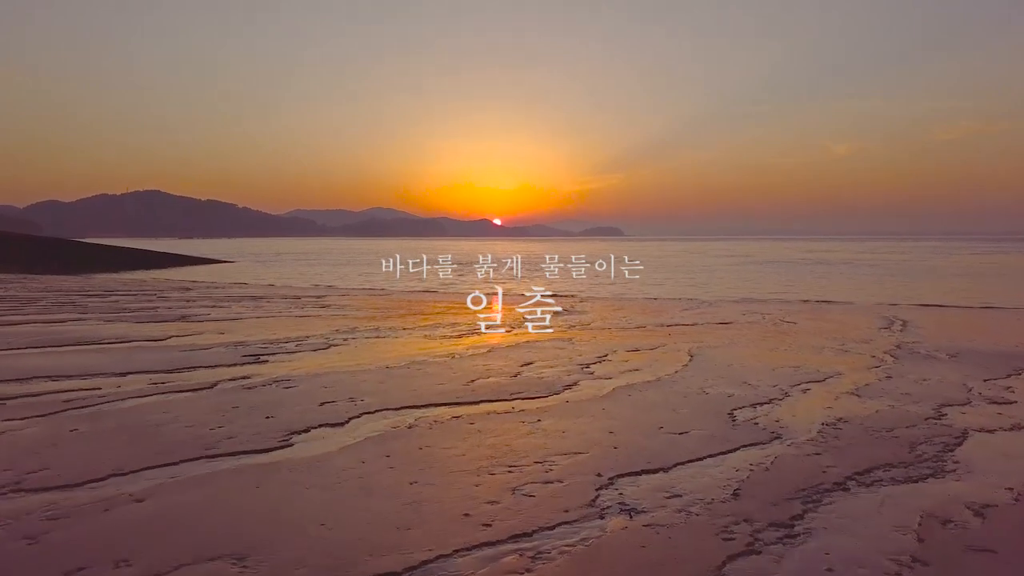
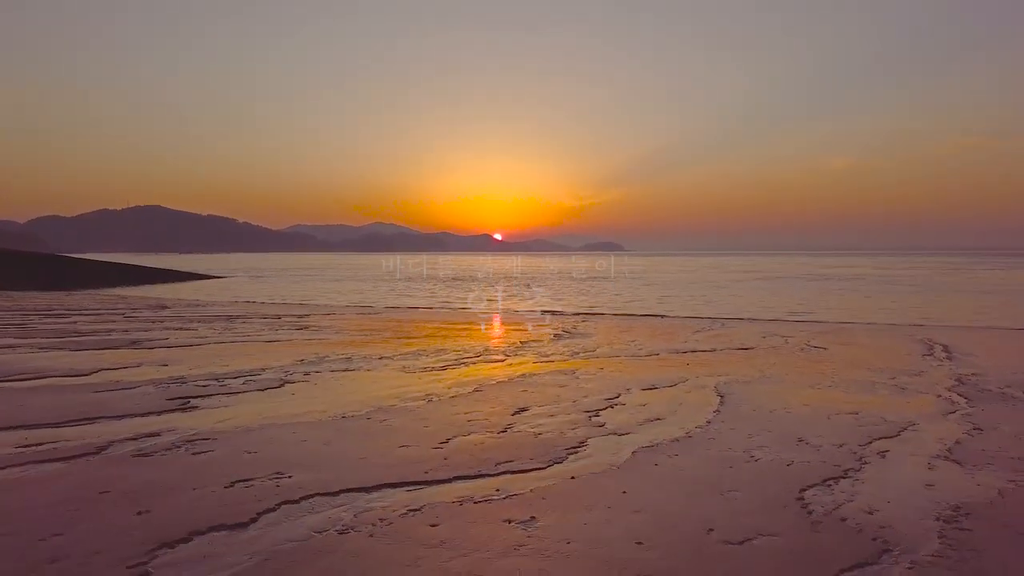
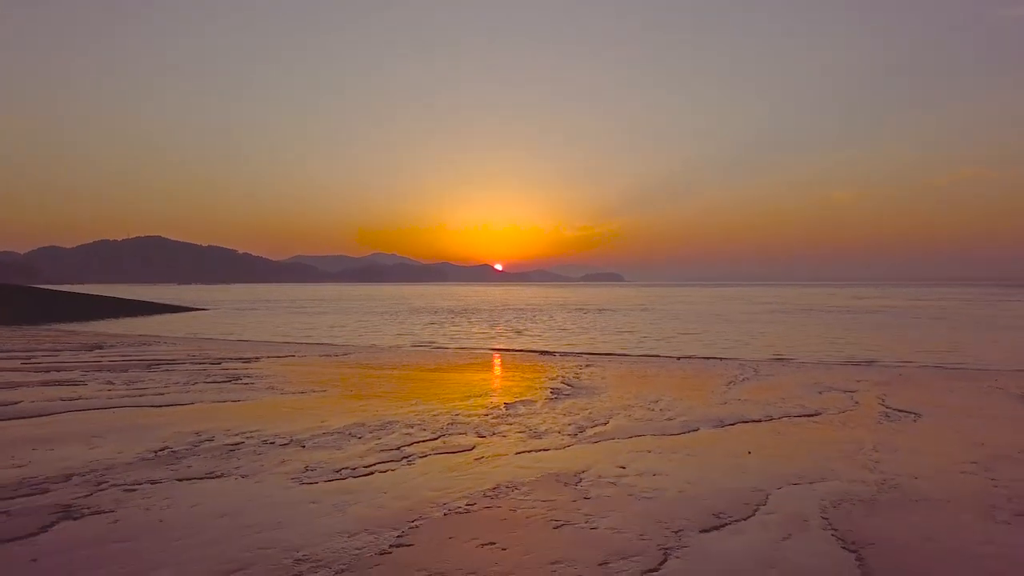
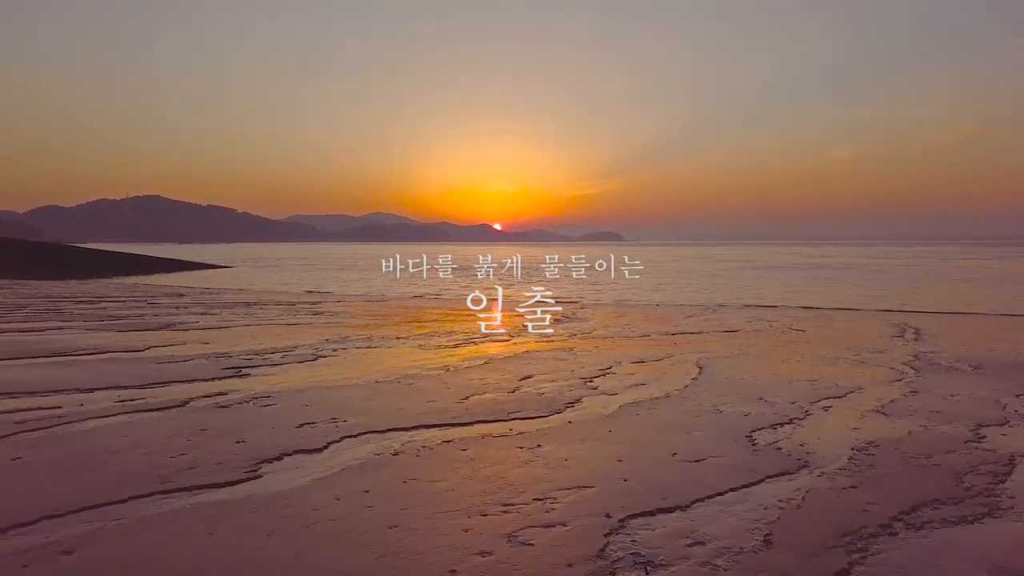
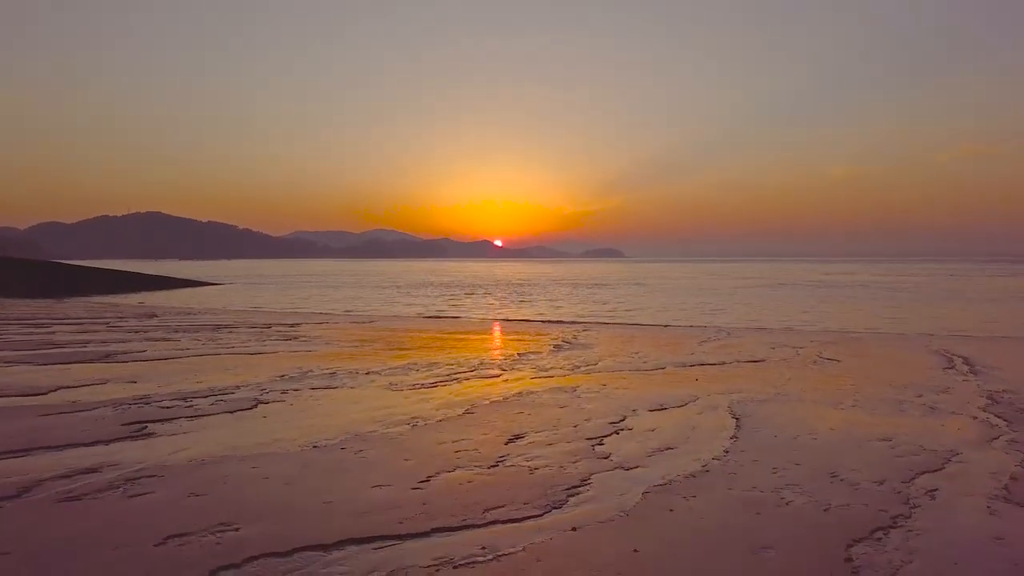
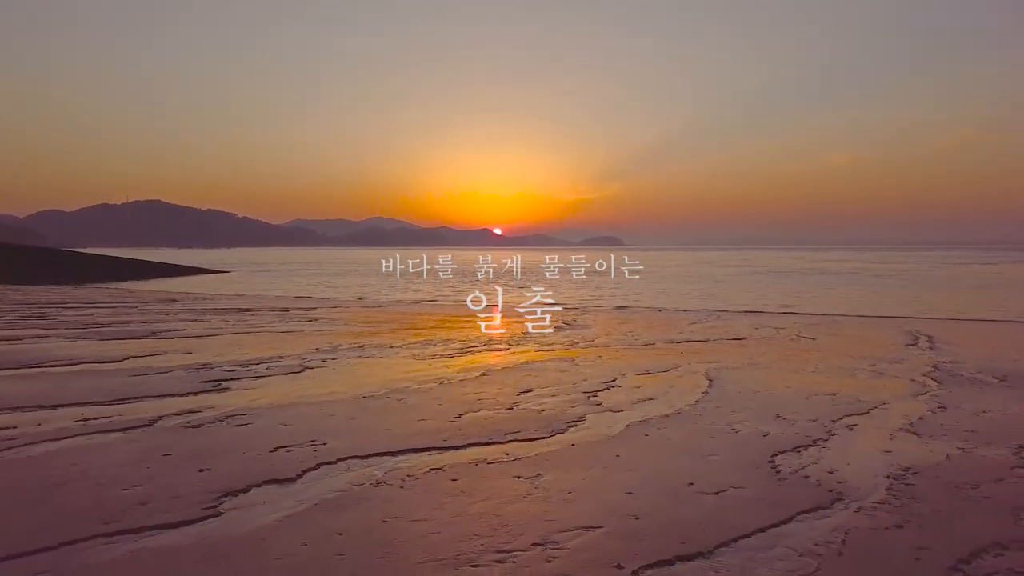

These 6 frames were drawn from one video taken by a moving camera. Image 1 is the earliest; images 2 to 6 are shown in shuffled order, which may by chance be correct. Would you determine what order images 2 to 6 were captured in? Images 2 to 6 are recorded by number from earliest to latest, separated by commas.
4, 6, 2, 5, 3
